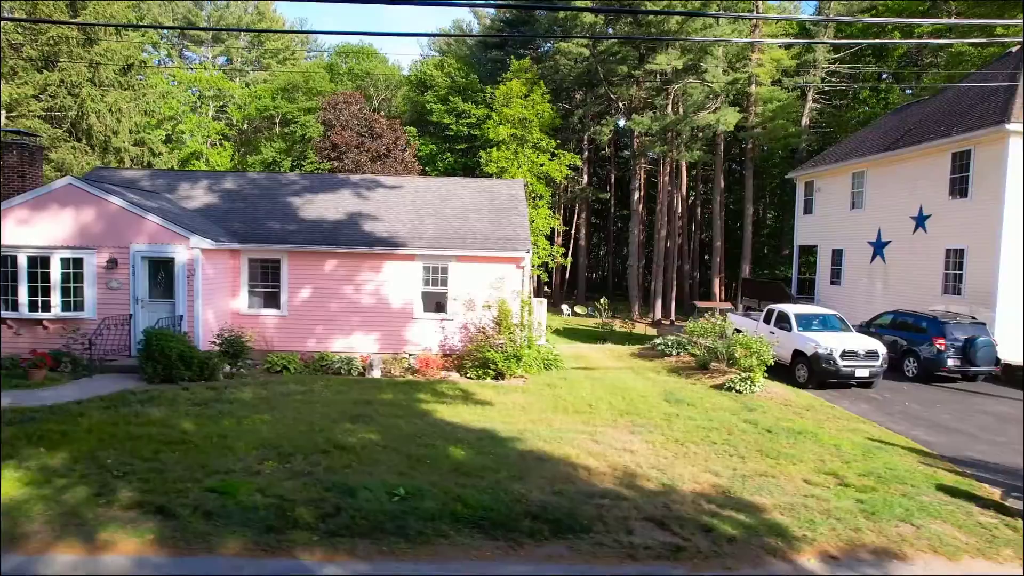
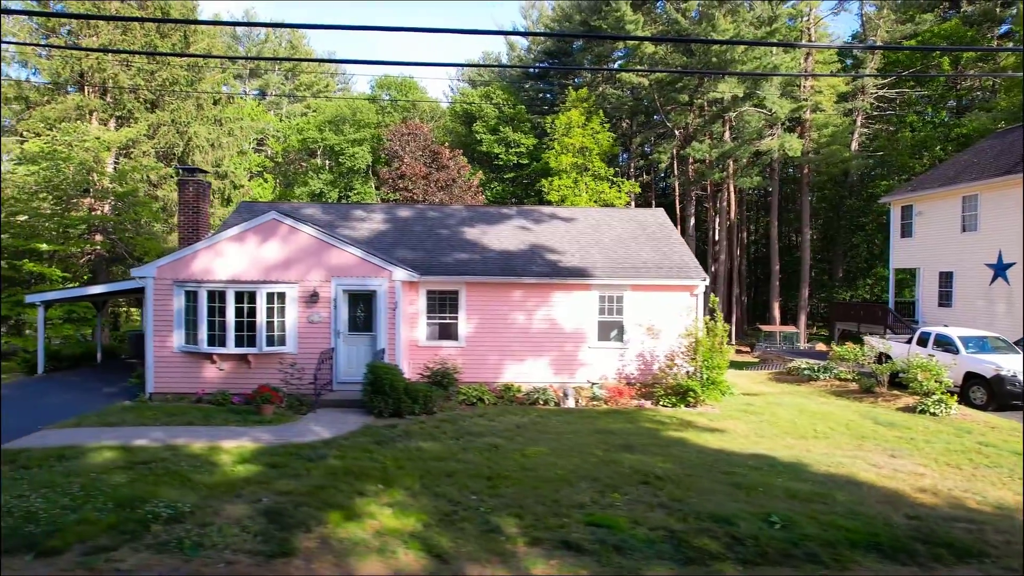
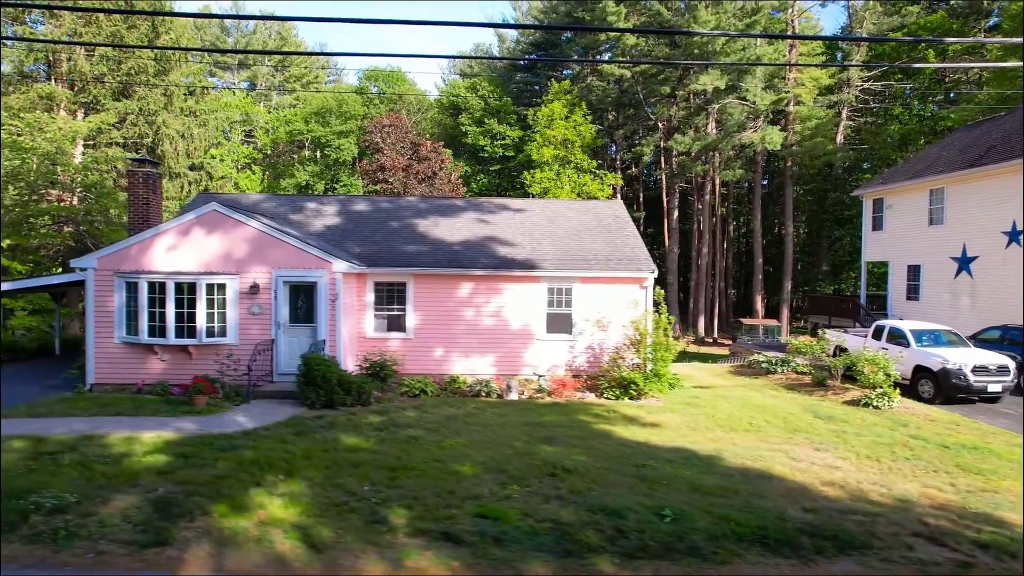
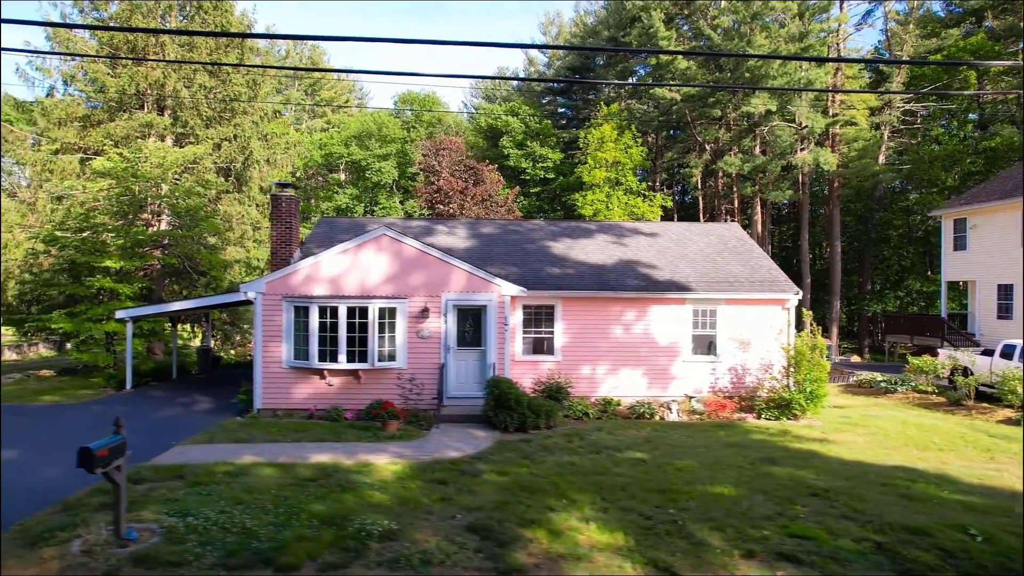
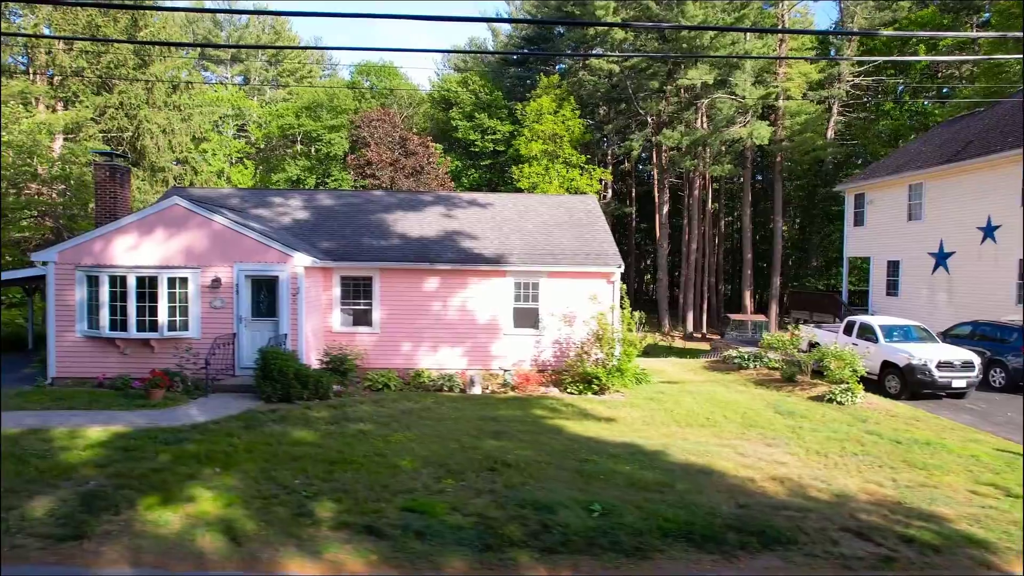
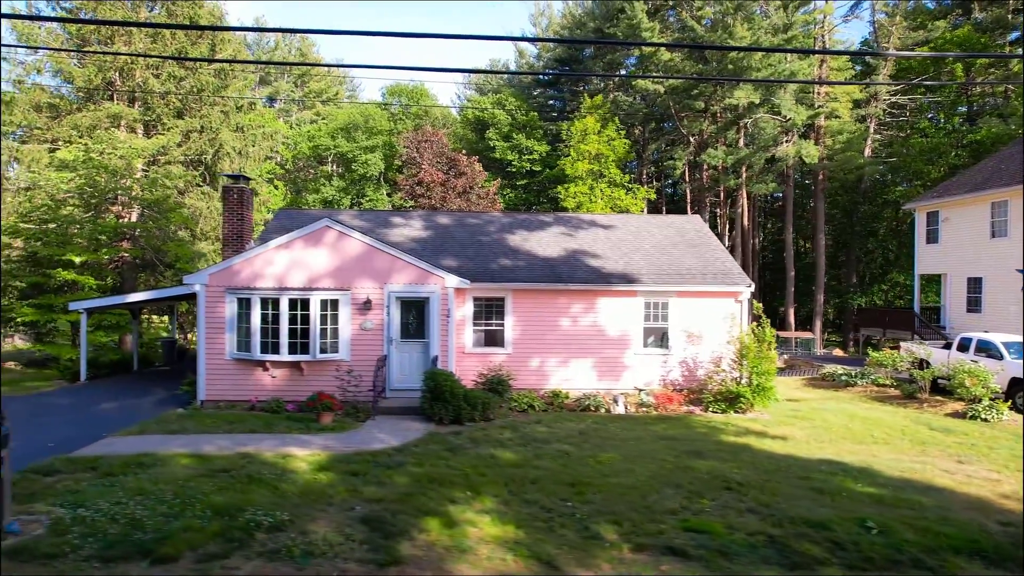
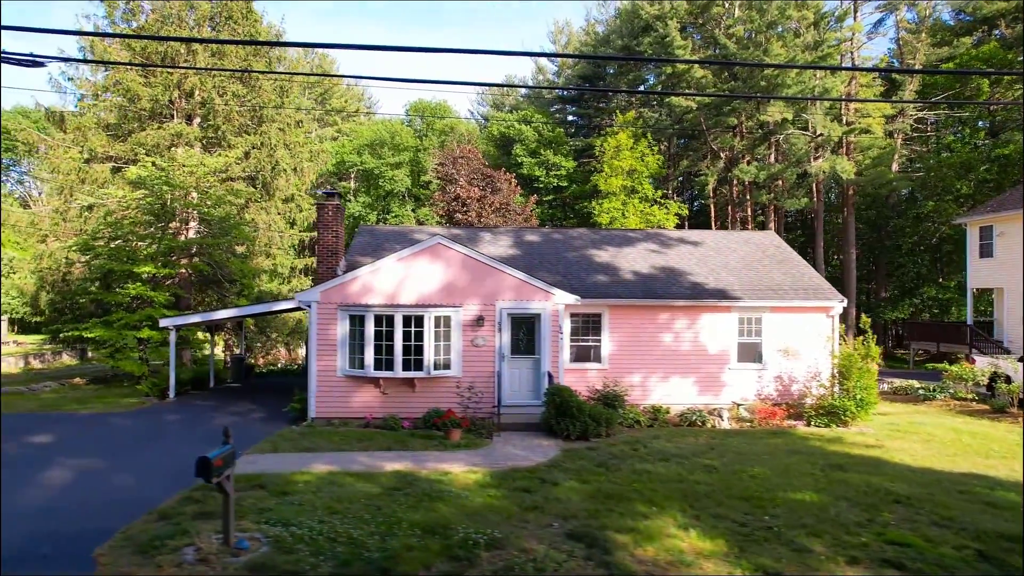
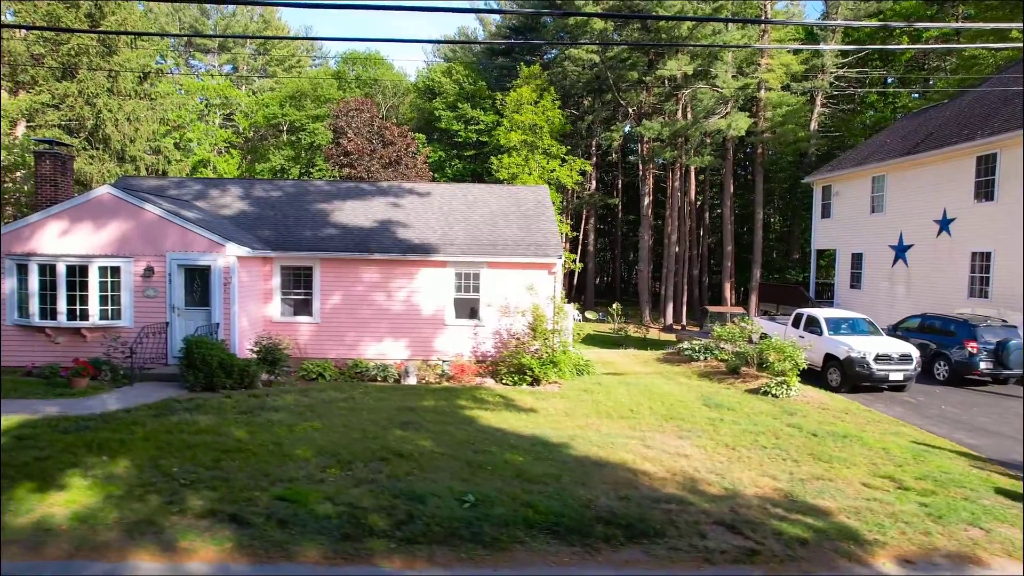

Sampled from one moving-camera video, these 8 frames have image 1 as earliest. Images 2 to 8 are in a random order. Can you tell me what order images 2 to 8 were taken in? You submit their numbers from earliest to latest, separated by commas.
8, 5, 3, 2, 6, 4, 7
